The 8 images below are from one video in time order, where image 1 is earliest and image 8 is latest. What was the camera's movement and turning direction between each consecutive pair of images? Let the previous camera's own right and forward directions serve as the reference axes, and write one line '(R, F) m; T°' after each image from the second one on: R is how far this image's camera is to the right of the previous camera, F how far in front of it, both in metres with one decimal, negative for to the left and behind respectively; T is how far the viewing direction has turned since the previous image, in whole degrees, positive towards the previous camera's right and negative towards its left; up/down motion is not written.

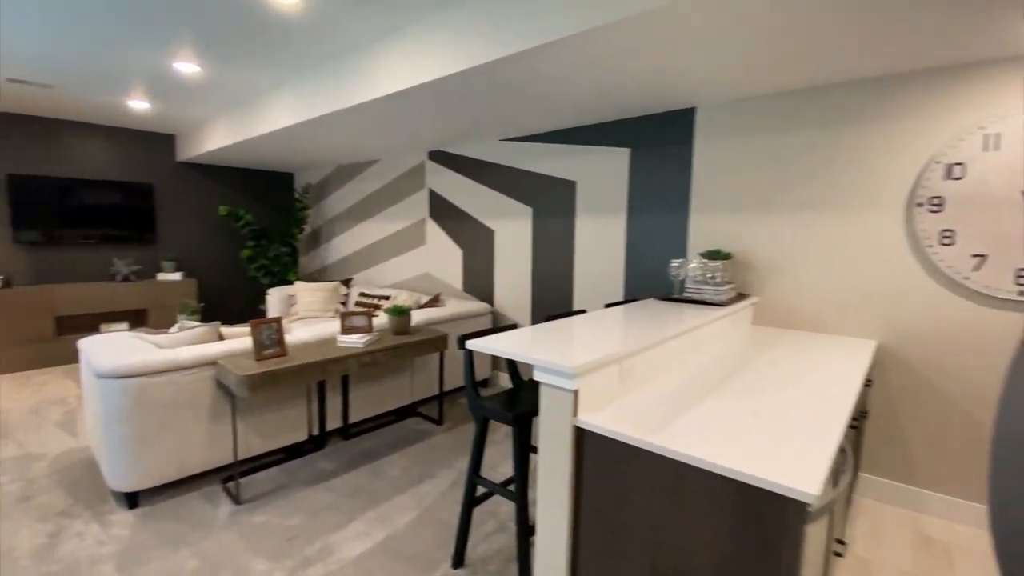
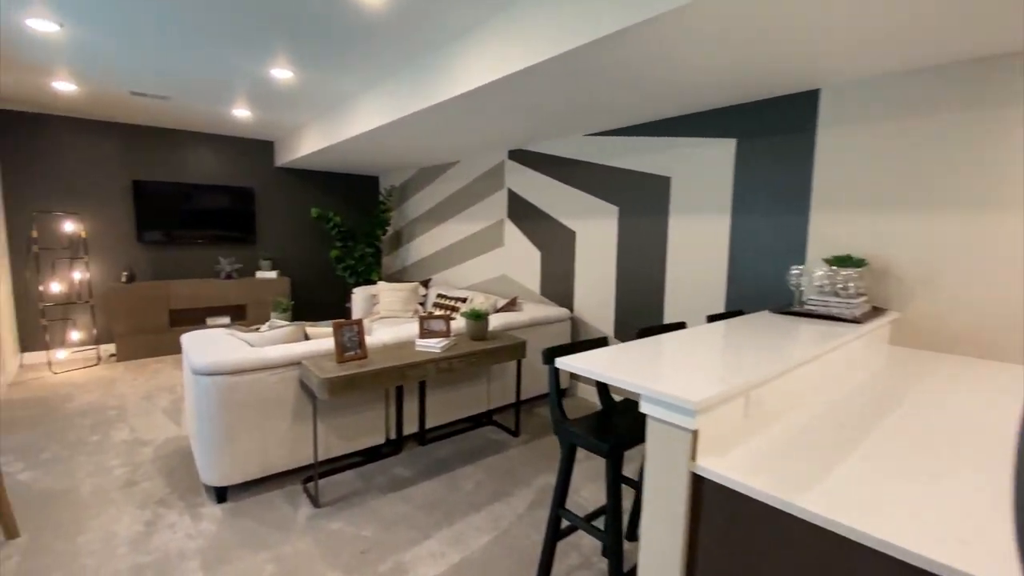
(-0.1, +0.2) m; -9°
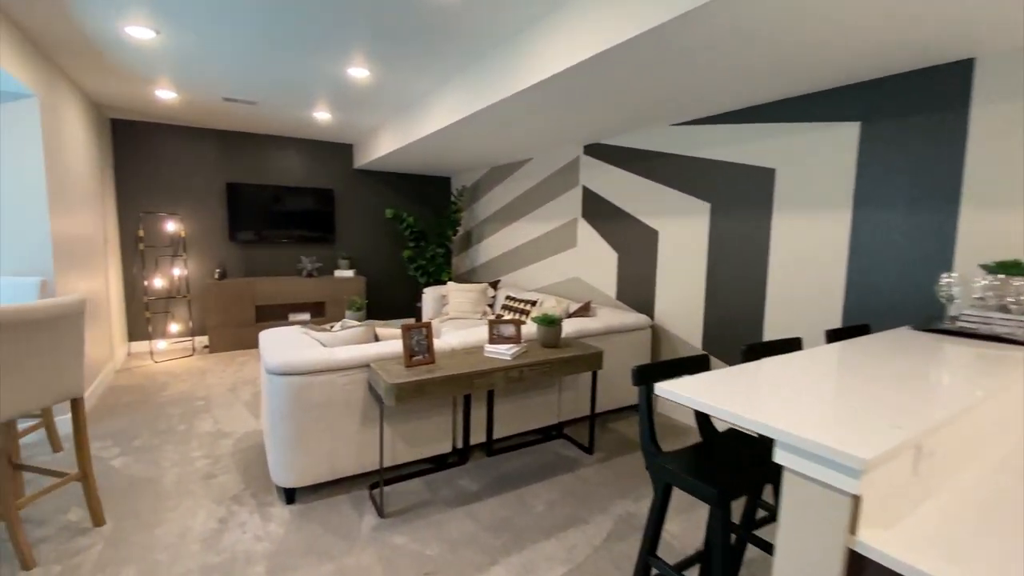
(-0.1, +0.2) m; -8°
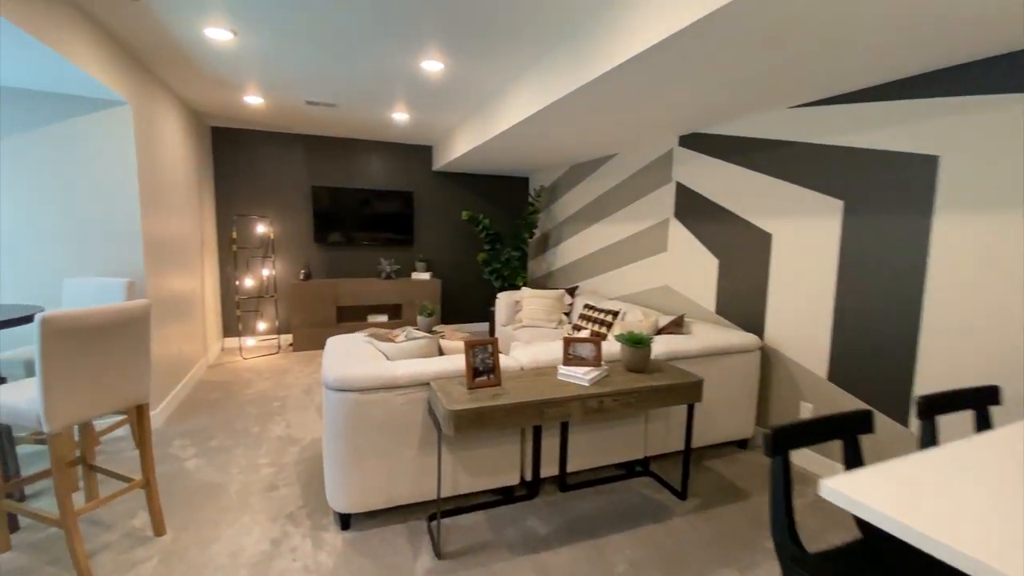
(0.0, +0.4) m; -9°
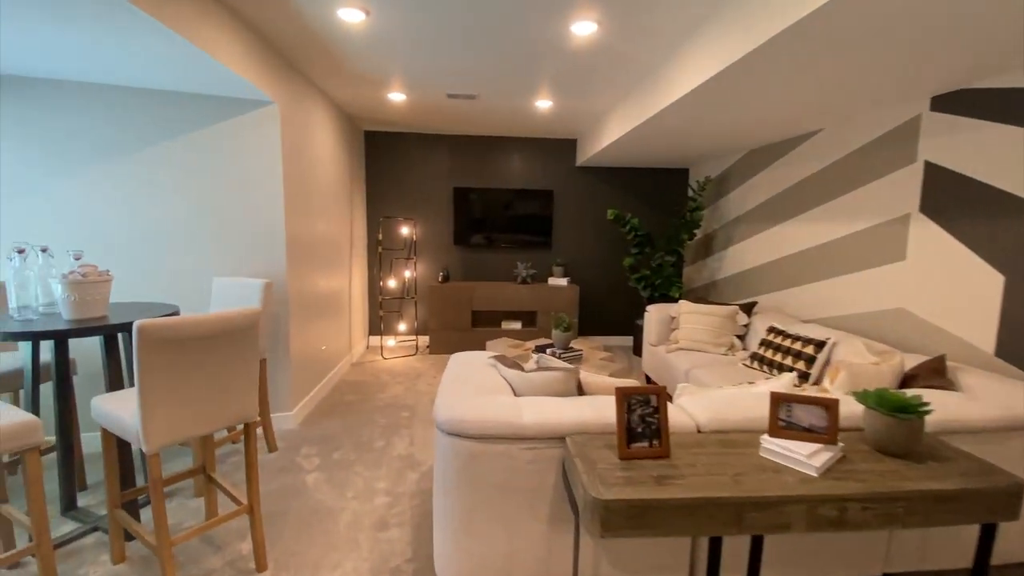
(-0.1, +0.6) m; -17°
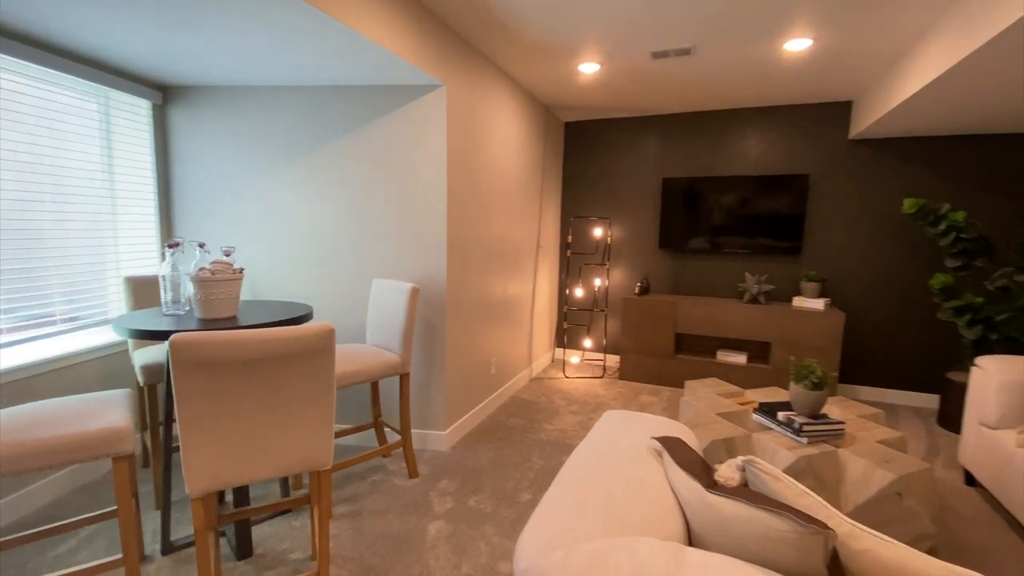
(+0.1, +0.9) m; -27°
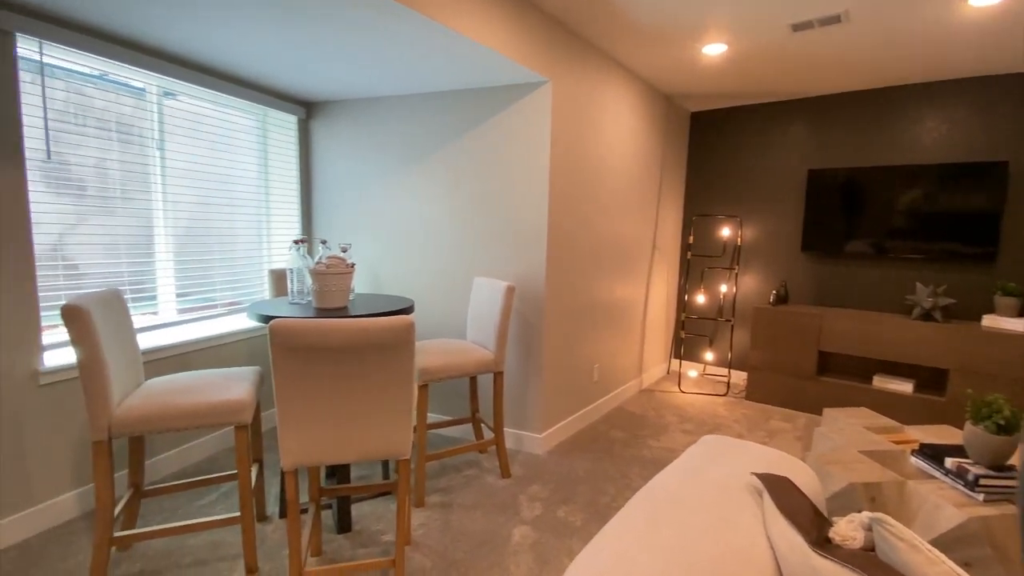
(+0.1, +0.1) m; -15°
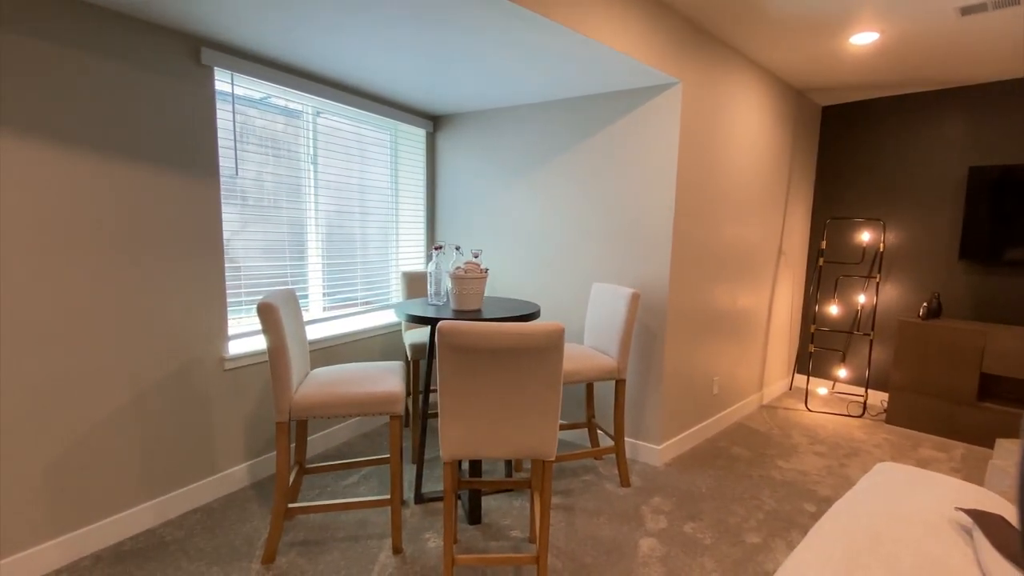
(-0.2, 0.0) m; -10°
